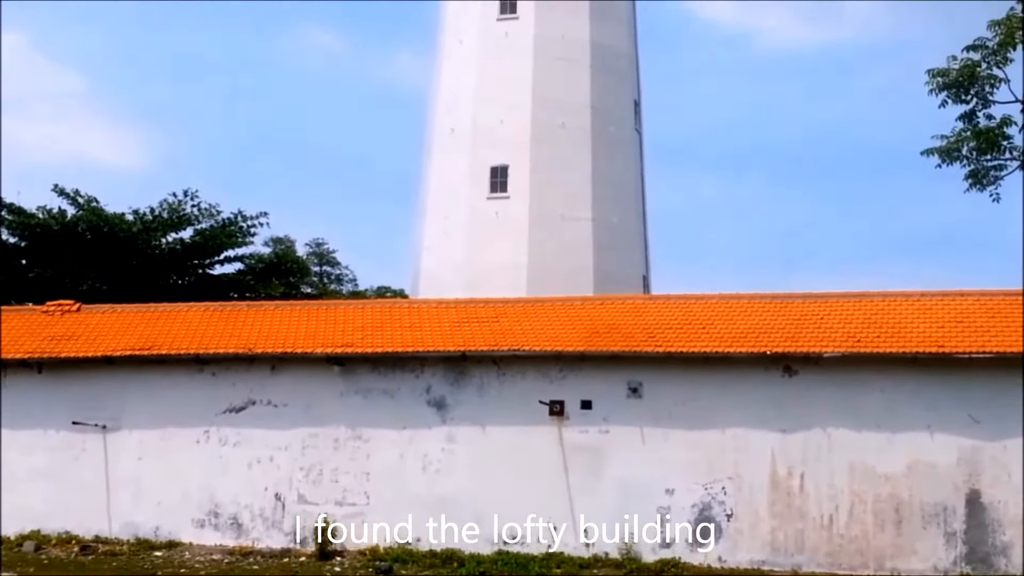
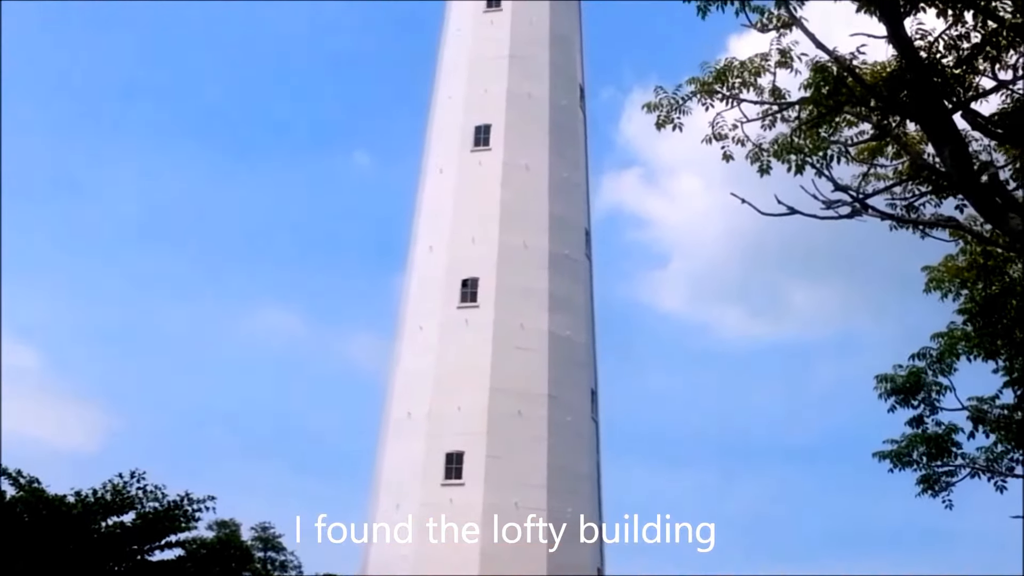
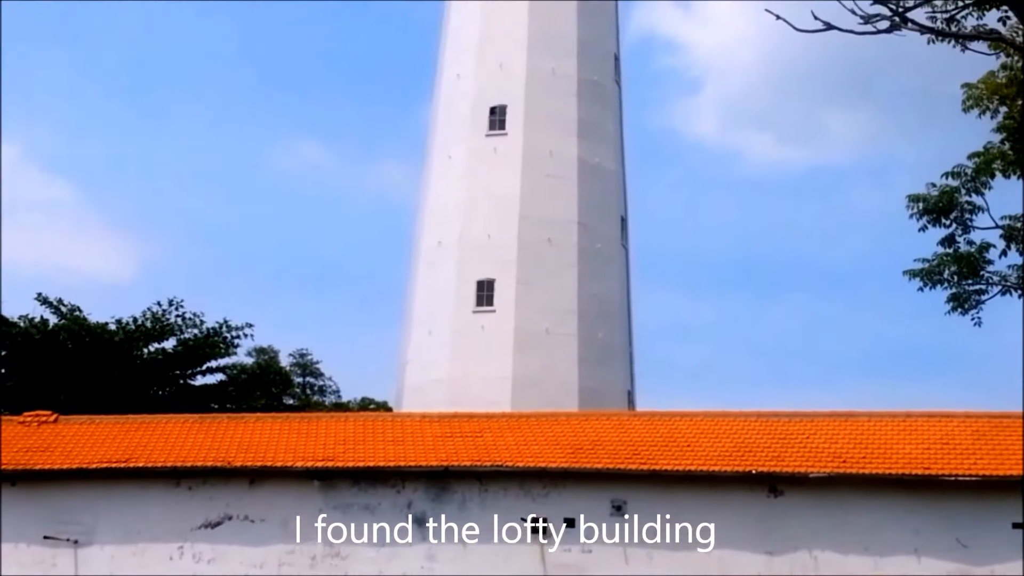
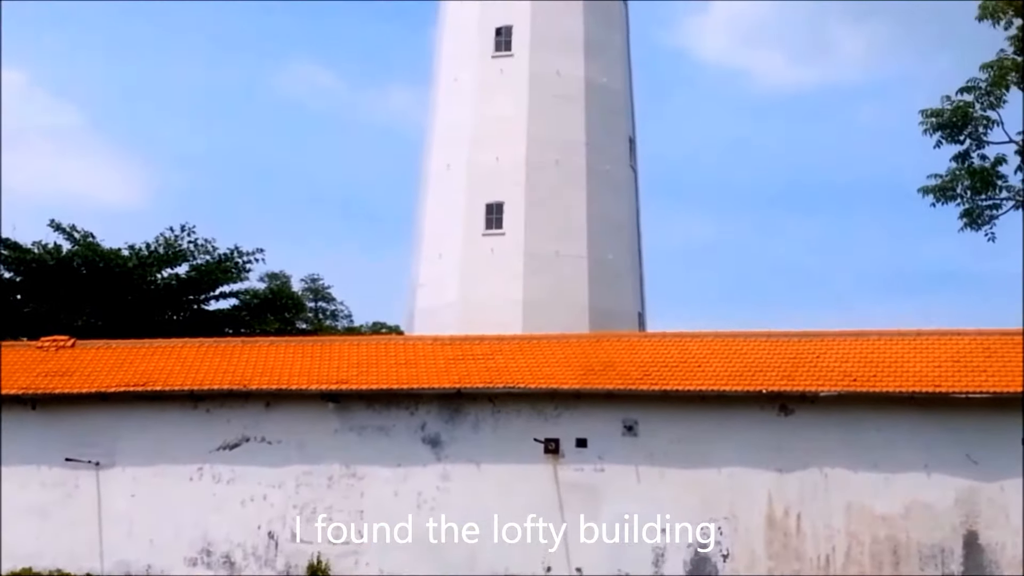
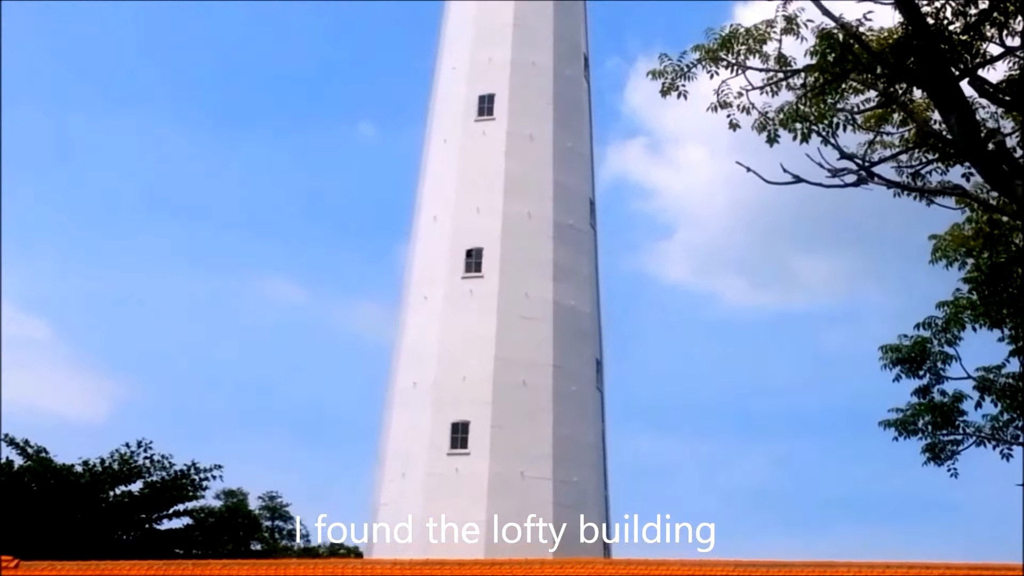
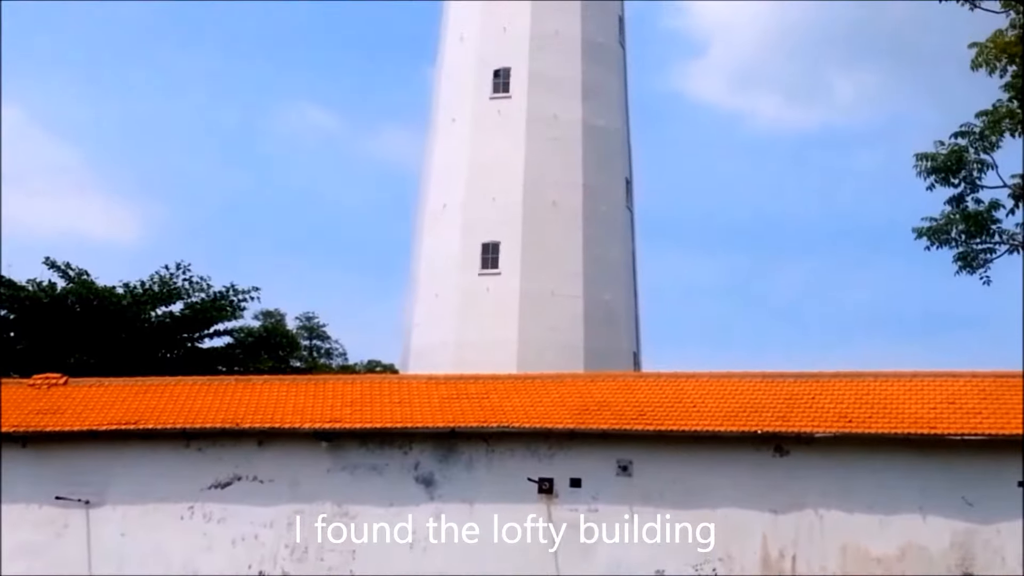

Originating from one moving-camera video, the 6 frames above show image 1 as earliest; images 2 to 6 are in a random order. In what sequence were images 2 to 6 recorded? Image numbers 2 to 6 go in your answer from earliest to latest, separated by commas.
4, 6, 3, 5, 2
